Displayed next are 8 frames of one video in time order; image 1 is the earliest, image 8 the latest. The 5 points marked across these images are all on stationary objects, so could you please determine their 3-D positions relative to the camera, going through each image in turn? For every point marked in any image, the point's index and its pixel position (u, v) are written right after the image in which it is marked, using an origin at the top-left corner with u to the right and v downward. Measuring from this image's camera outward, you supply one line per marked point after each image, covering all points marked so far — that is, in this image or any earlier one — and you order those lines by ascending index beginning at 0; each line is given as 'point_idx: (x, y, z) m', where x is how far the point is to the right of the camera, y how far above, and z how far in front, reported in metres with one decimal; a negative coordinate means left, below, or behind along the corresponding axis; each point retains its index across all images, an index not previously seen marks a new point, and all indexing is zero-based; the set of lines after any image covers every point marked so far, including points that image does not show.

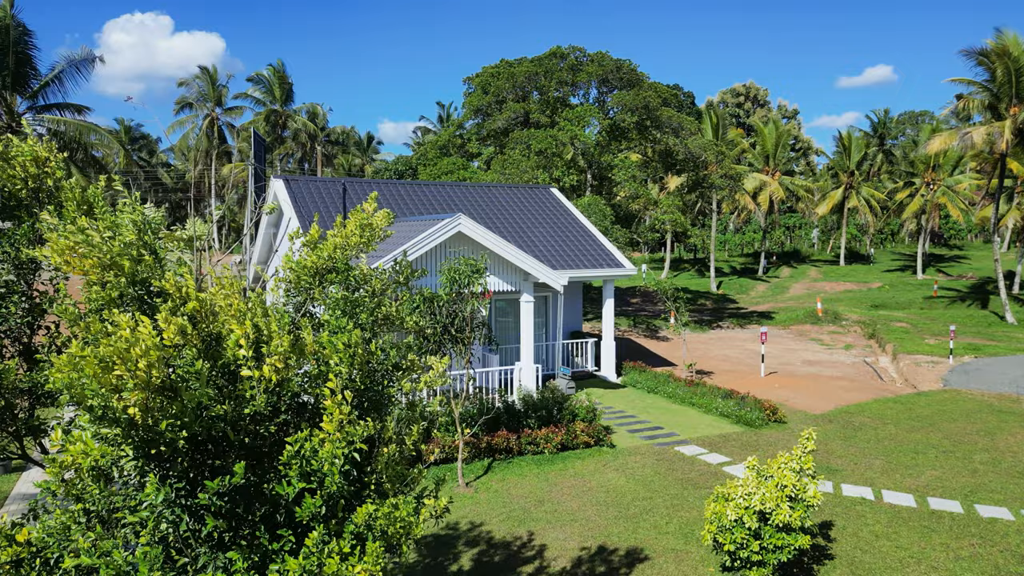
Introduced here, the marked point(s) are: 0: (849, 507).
0: (+5.3, -3.5, +11.2) m
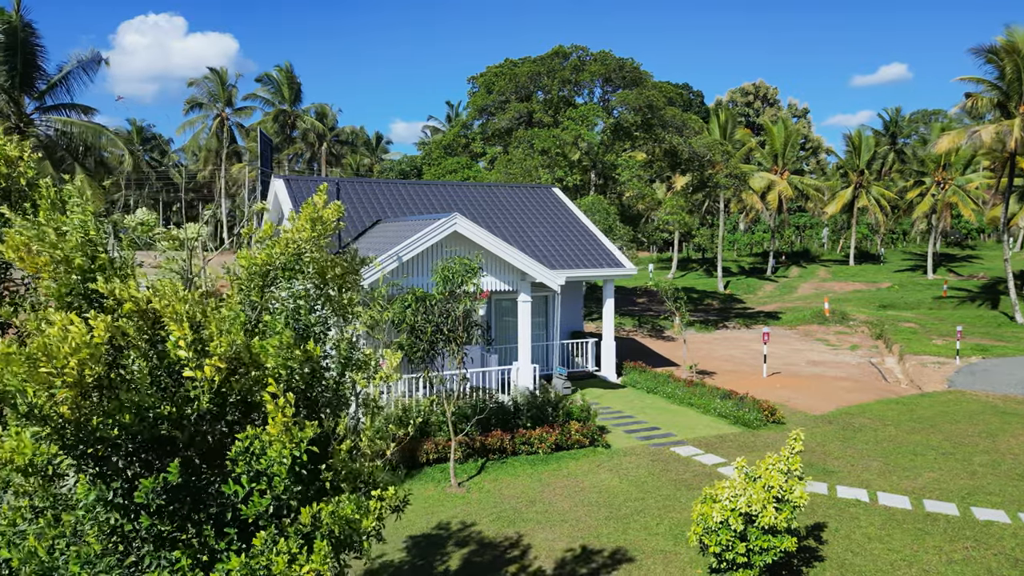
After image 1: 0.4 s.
0: (+5.2, -3.5, +11.1) m
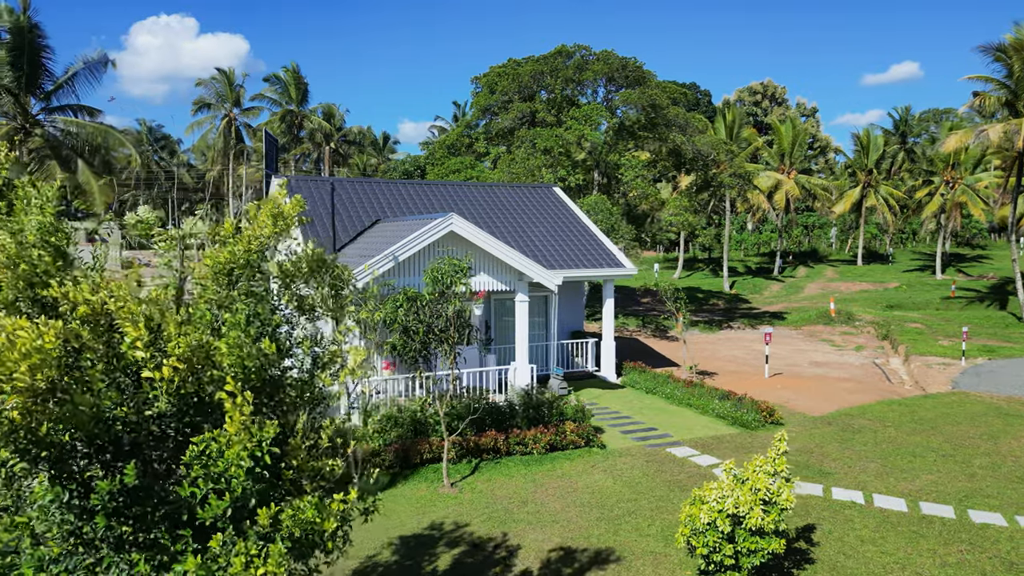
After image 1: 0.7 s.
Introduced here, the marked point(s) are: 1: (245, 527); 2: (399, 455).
0: (+5.1, -3.5, +11.0) m
1: (-1.5, -1.3, +4.0) m
2: (-2.0, -2.9, +12.3) m
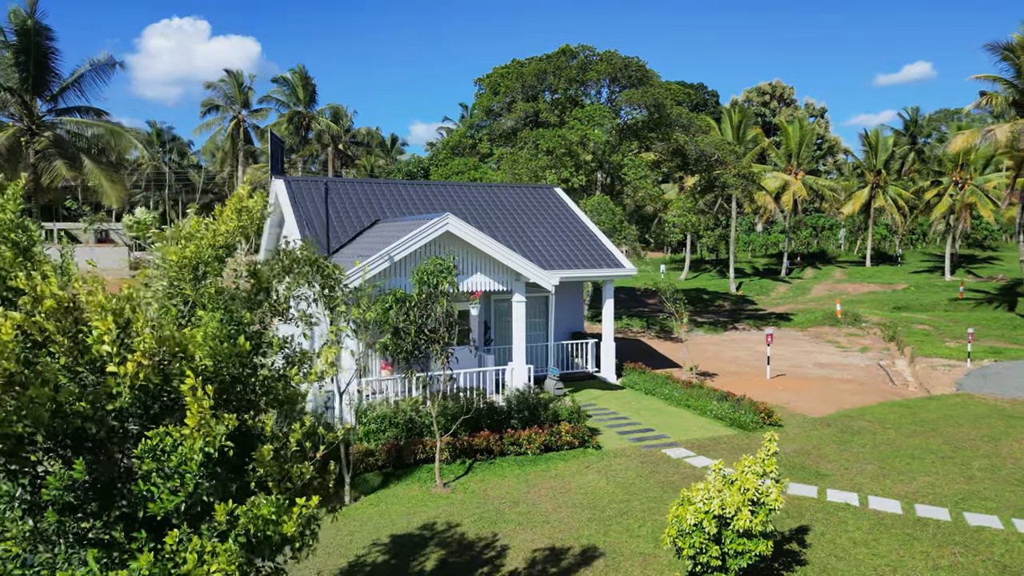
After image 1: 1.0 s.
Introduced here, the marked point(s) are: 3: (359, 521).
0: (+4.9, -3.5, +11.0) m
1: (-1.7, -1.3, +4.0) m
2: (-2.1, -2.9, +12.3) m
3: (-2.3, -3.4, +10.4) m
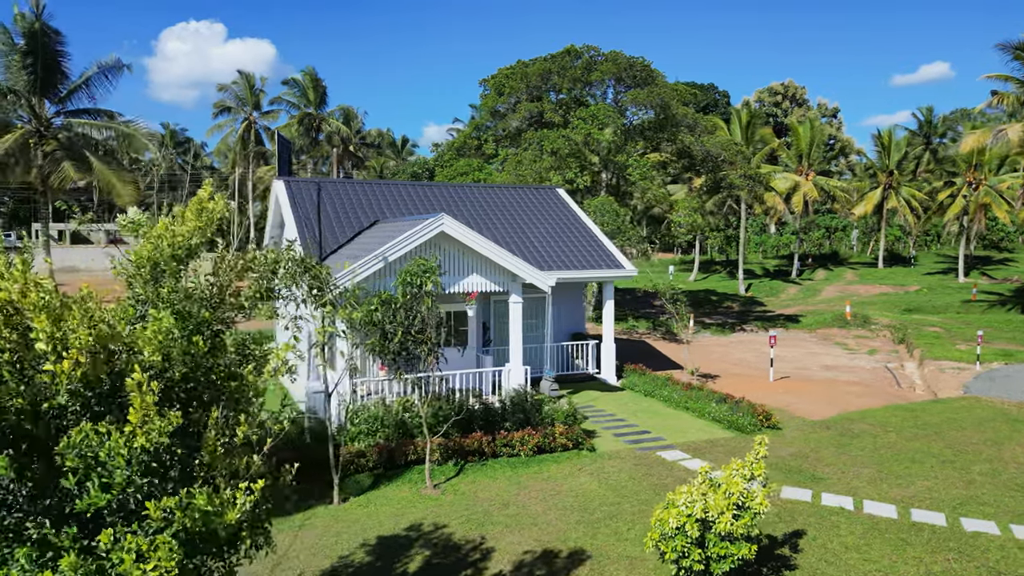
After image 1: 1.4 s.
0: (+4.8, -3.5, +10.8) m
1: (-2.0, -1.3, +3.9) m
2: (-2.2, -2.9, +12.2) m
3: (-2.5, -3.4, +10.4) m
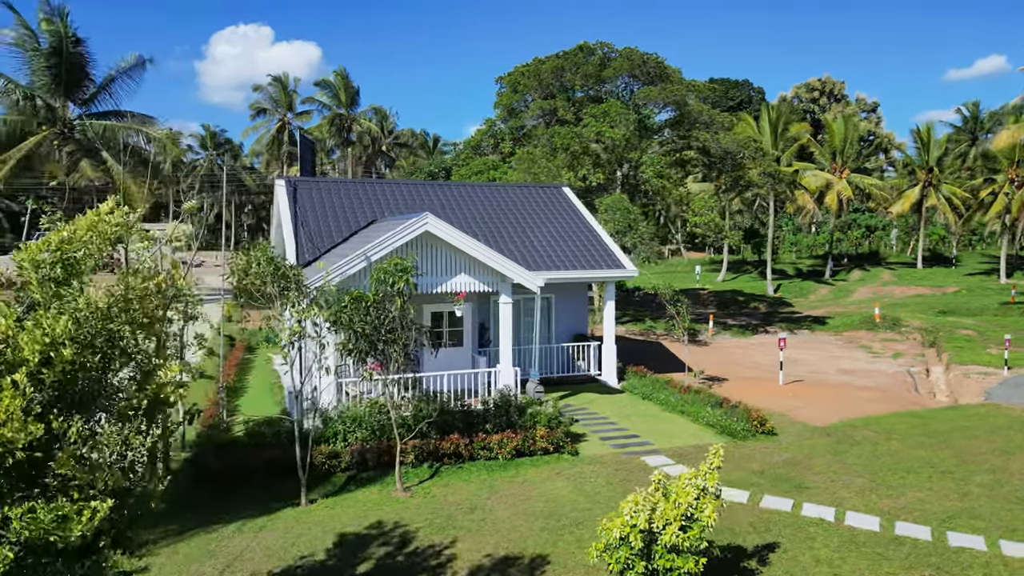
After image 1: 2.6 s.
0: (+4.2, -3.5, +10.4) m
1: (-2.9, -1.3, +3.9) m
2: (-2.7, -2.9, +12.2) m
3: (-3.0, -3.4, +10.3) m
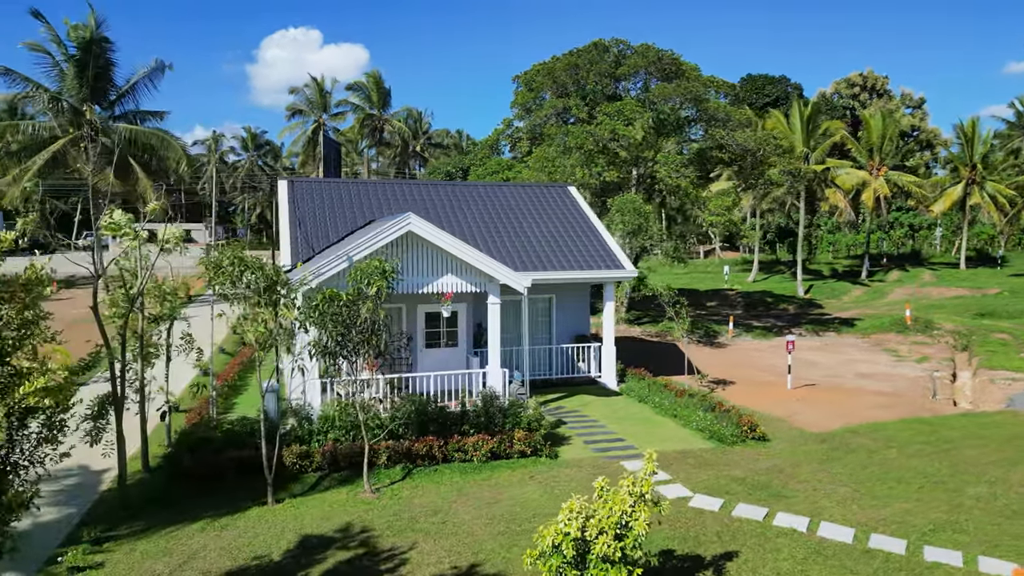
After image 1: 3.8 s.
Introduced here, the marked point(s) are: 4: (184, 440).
0: (+3.6, -3.6, +10.1) m
1: (-3.8, -1.4, +3.9) m
2: (-3.1, -2.9, +12.2) m
3: (-3.6, -3.5, +10.4) m
4: (-5.7, -2.7, +12.3) m
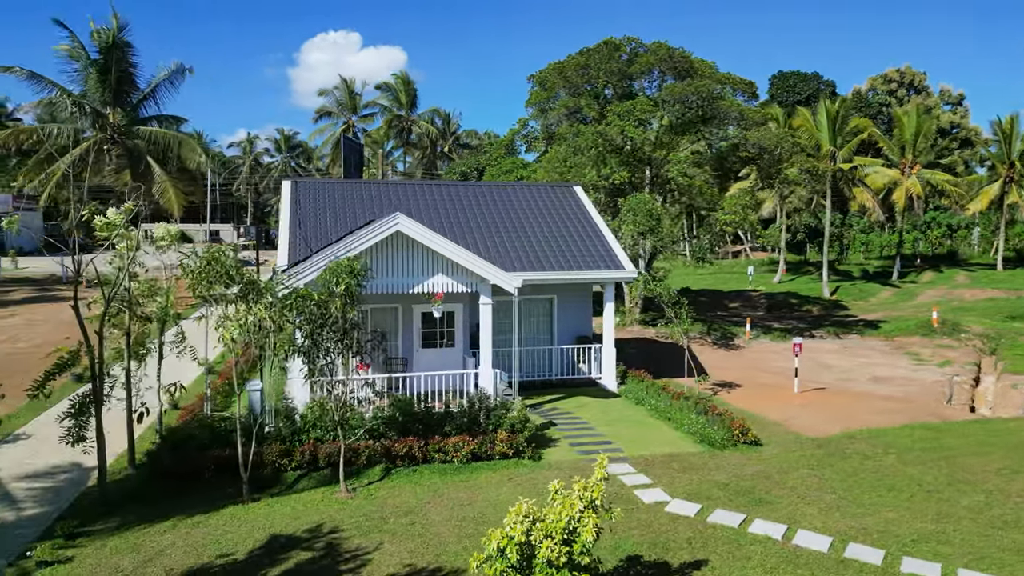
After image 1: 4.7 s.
0: (+3.2, -3.6, +9.8) m
1: (-4.5, -1.3, +4.1) m
2: (-3.5, -2.9, +12.3) m
3: (-4.0, -3.5, +10.5) m
4: (-6.0, -2.7, +12.5) m
